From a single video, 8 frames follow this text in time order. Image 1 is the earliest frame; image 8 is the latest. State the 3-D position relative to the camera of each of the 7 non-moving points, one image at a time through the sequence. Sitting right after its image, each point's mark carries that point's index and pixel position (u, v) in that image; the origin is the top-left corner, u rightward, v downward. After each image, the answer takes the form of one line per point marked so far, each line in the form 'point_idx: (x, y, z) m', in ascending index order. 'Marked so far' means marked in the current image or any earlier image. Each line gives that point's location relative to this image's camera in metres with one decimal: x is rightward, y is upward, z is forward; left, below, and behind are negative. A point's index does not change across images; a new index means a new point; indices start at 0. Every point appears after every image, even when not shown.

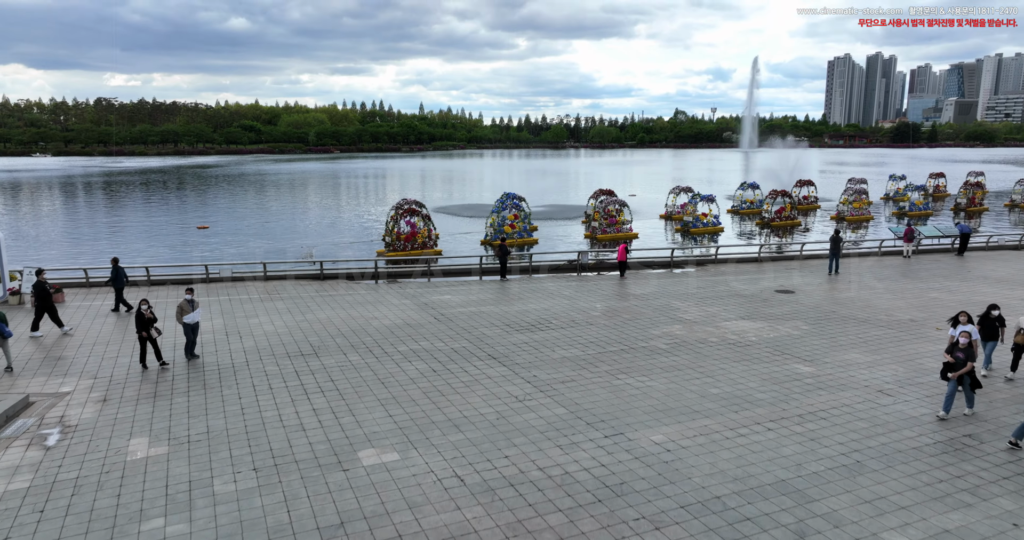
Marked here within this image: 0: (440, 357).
0: (-1.3, -1.6, +13.1) m
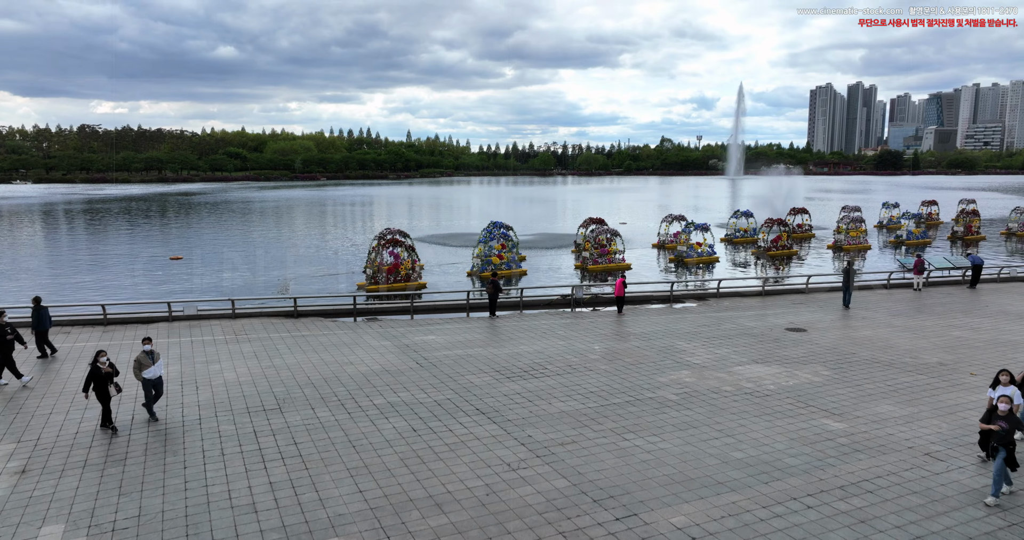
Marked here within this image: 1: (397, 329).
0: (-1.5, -2.3, +11.5) m
1: (-2.9, -1.5, +17.9) m
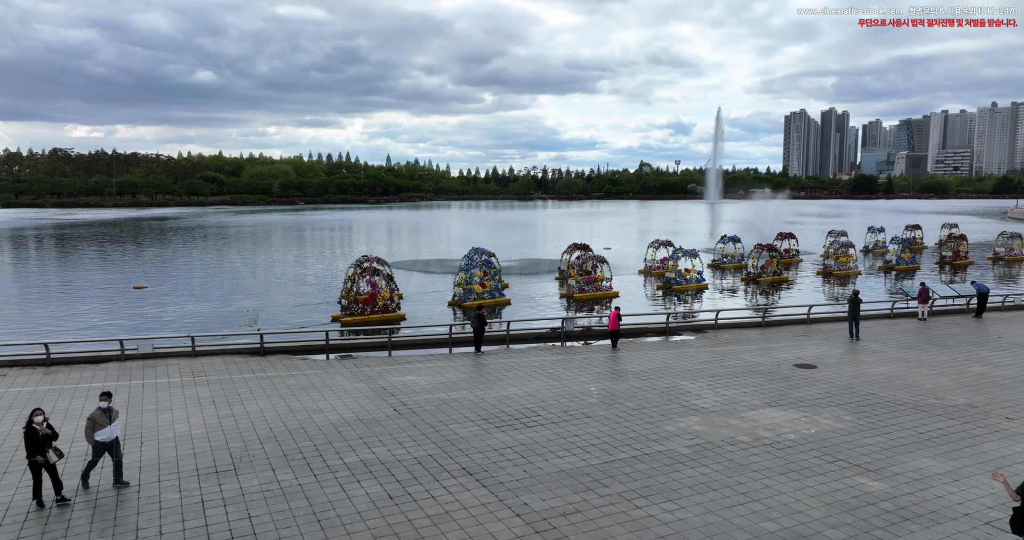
0: (-1.6, -2.9, +10.0) m
1: (-3.2, -2.3, +16.4) m
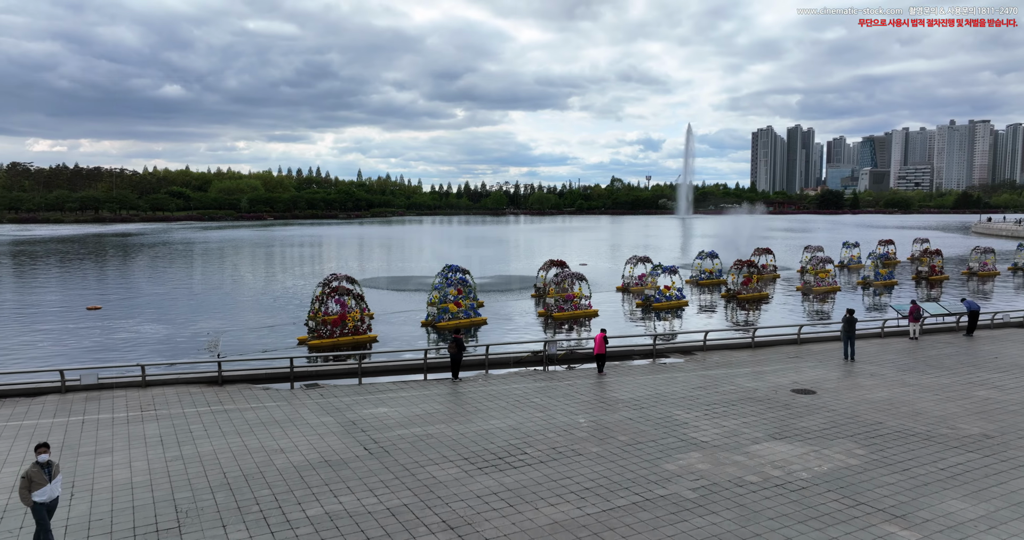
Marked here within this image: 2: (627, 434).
0: (-1.7, -3.2, +8.7) m
1: (-3.6, -2.7, +15.1) m
2: (+2.0, -2.9, +12.4) m
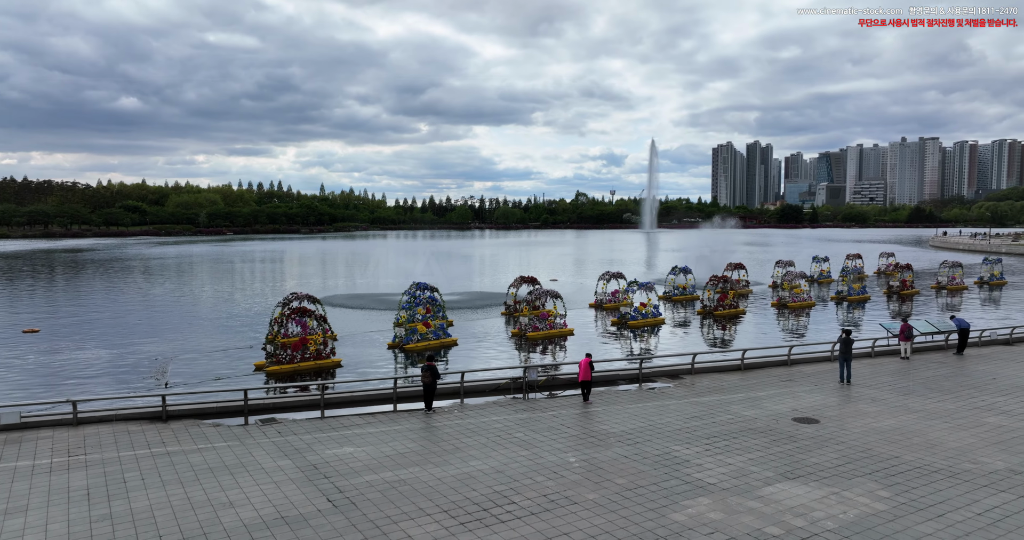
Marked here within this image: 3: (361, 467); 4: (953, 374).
0: (-1.8, -3.5, +7.2) m
1: (-4.0, -3.2, +13.5) m
2: (+1.8, -3.2, +11.1) m
3: (-2.5, -3.2, +11.7) m
4: (+11.8, -2.8, +19.0) m
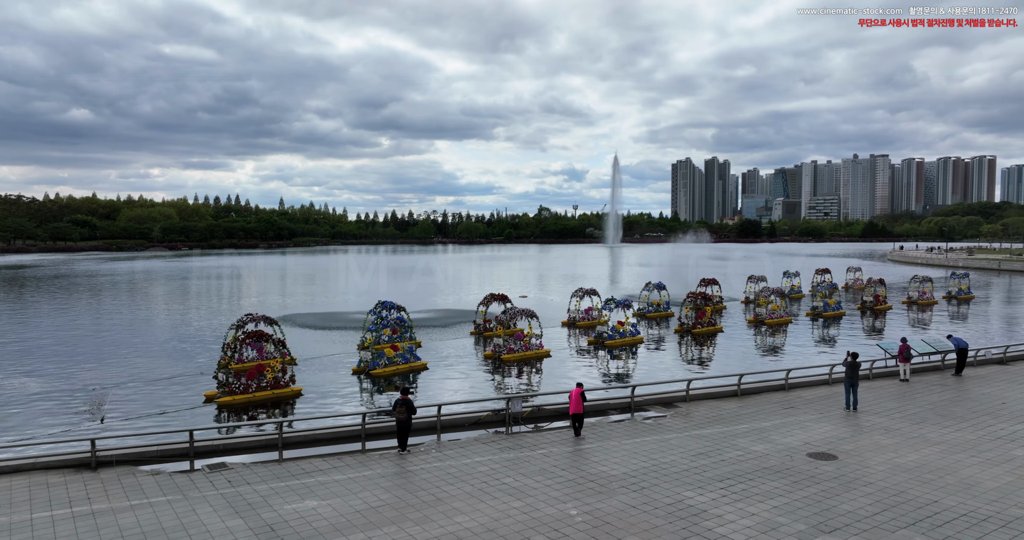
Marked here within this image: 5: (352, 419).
0: (-1.7, -3.7, +5.5) m
1: (-4.2, -3.6, +11.6) m
2: (+1.7, -3.5, +9.5) m
3: (-2.6, -3.6, +9.9) m
4: (+11.3, -3.2, +18.0) m
5: (-4.2, -3.7, +18.7) m
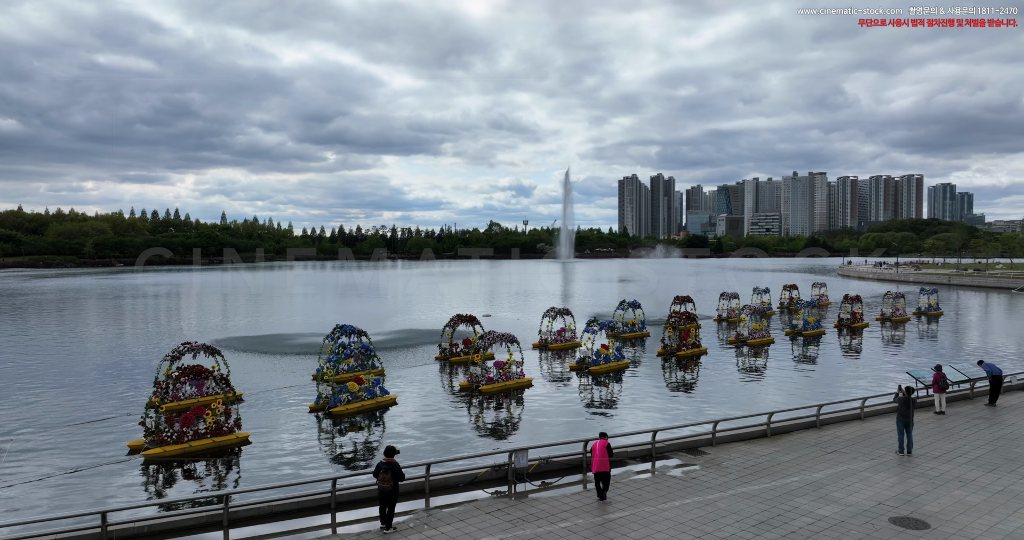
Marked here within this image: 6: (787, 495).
0: (-0.9, -3.9, +2.5) m
1: (-3.8, -3.9, +8.4) m
2: (+2.2, -3.8, +6.8) m
3: (-2.1, -3.9, +6.9) m
4: (+11.1, -3.7, +15.9) m
5: (-4.4, -4.2, +15.5) m
6: (+4.6, -3.7, +12.0) m
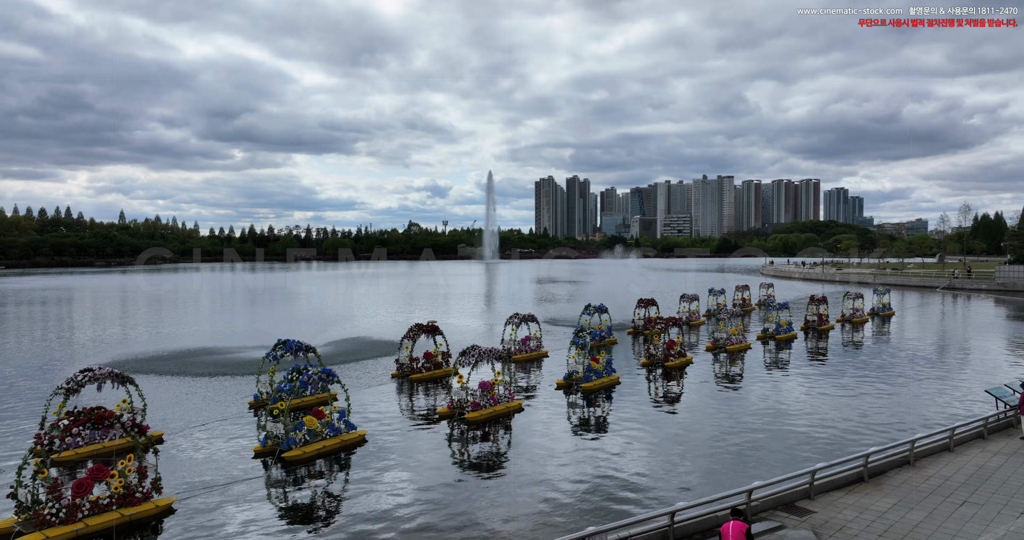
0: (+1.3, -3.9, -1.4) m
1: (-2.4, -3.9, +4.2) m
2: (+3.8, -3.8, +3.2) m
3: (-0.5, -3.9, +2.8) m
4: (+11.6, -3.7, +13.4) m
5: (-3.8, -4.3, +11.1) m
6: (+5.5, -3.7, +8.7) m
